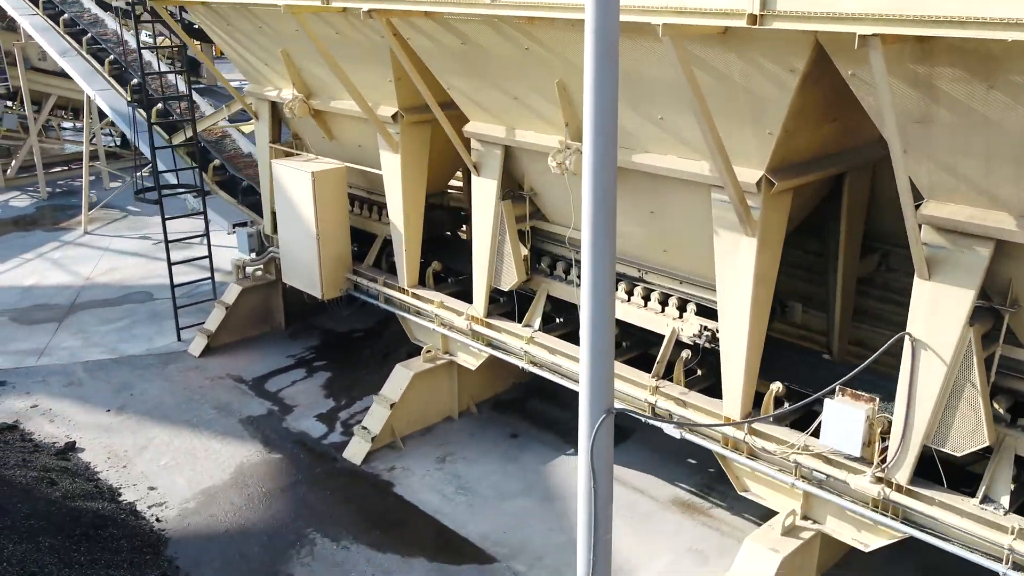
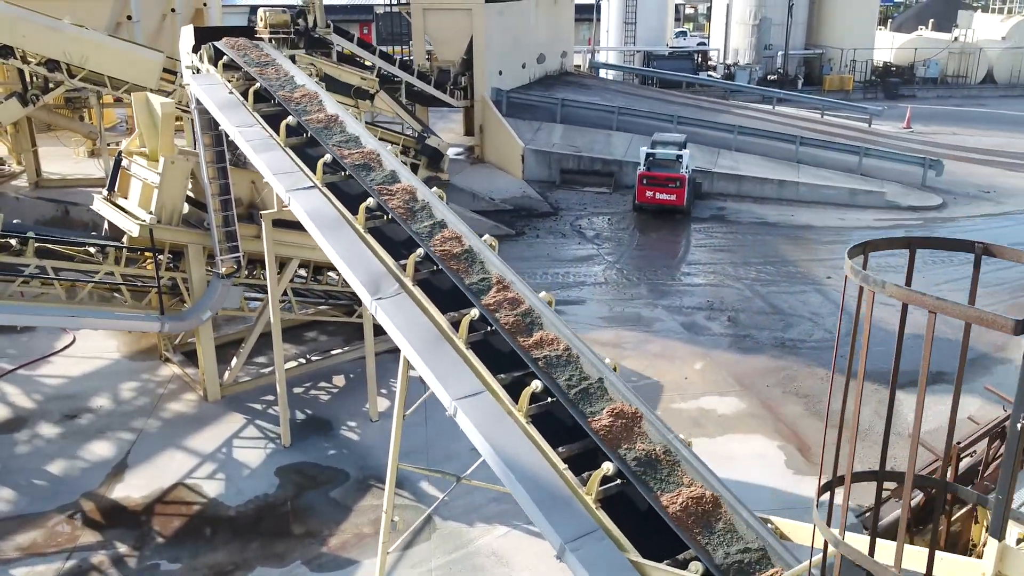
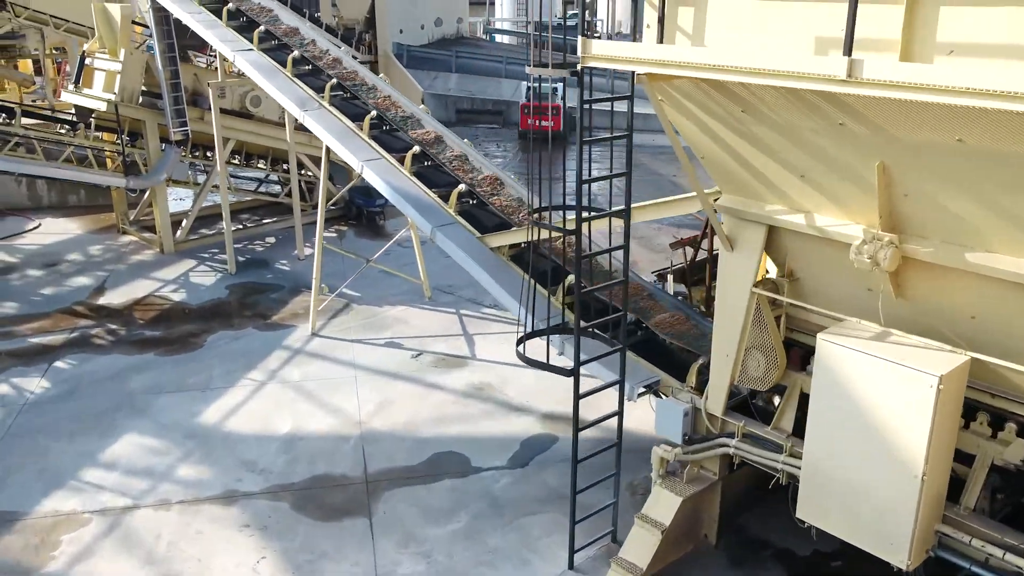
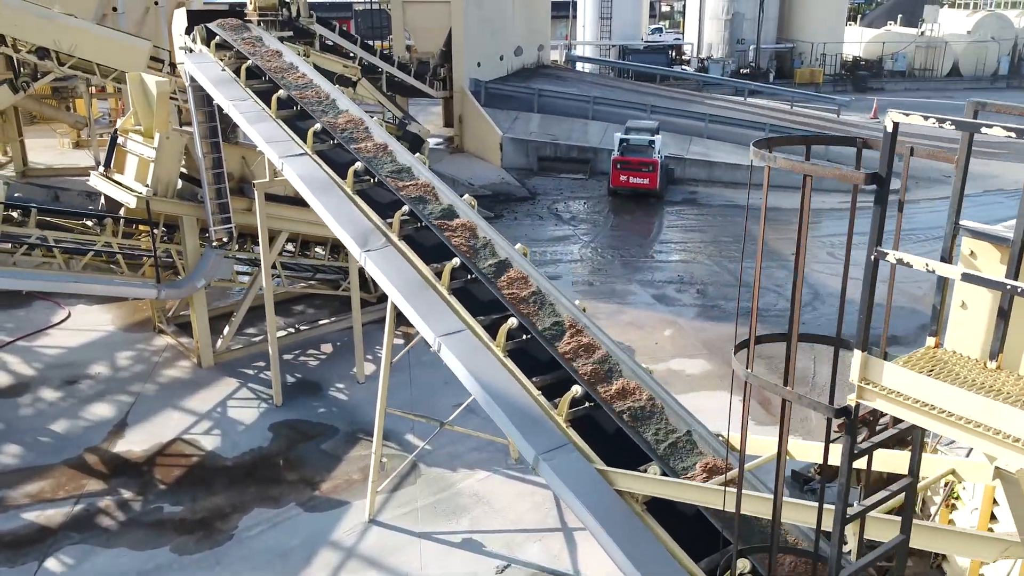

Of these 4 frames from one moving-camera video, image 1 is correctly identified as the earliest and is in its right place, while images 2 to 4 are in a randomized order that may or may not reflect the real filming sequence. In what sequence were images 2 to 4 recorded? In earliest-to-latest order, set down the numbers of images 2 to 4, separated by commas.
3, 4, 2
